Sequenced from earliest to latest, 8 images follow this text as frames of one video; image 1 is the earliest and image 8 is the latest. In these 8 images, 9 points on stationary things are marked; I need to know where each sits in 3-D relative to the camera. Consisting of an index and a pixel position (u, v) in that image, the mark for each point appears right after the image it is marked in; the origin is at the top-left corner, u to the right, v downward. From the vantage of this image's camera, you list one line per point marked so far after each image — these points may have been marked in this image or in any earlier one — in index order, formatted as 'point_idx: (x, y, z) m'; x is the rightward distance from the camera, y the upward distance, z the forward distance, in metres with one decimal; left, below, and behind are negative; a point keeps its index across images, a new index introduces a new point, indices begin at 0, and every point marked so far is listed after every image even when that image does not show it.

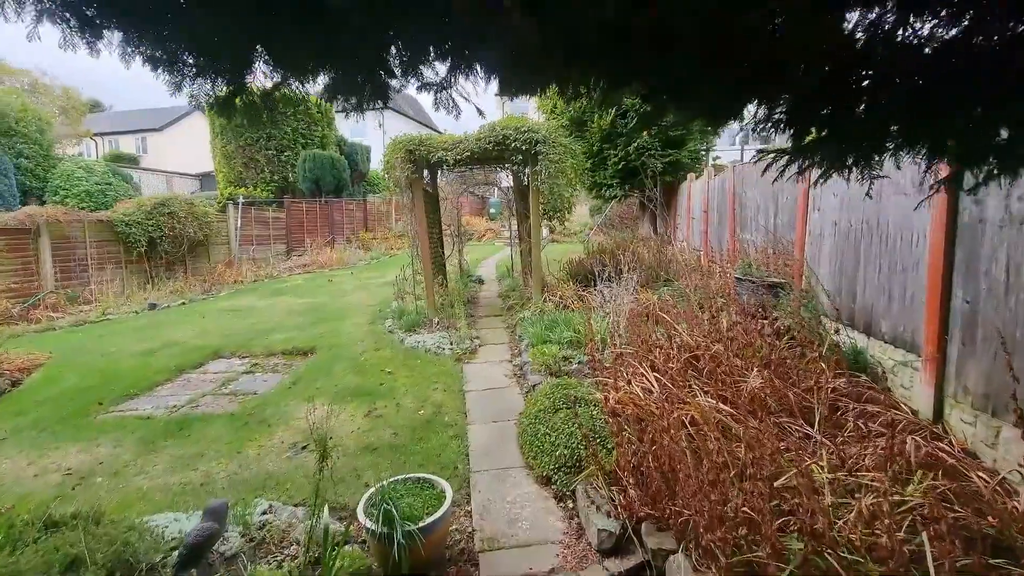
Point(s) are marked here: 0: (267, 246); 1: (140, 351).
0: (-6.4, +1.1, +13.0) m
1: (-4.1, -0.7, +5.5) m
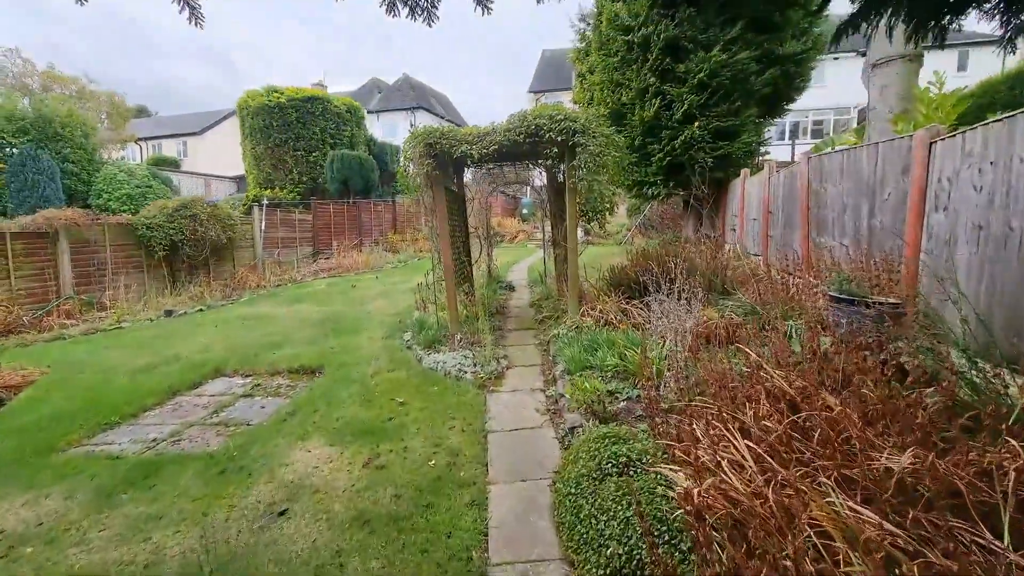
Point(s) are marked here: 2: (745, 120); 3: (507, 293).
0: (-5.6, +1.0, +12.7) m
1: (-3.8, -0.8, +5.1) m
2: (+4.2, +3.0, +8.9) m
3: (-0.1, -0.1, +8.3) m
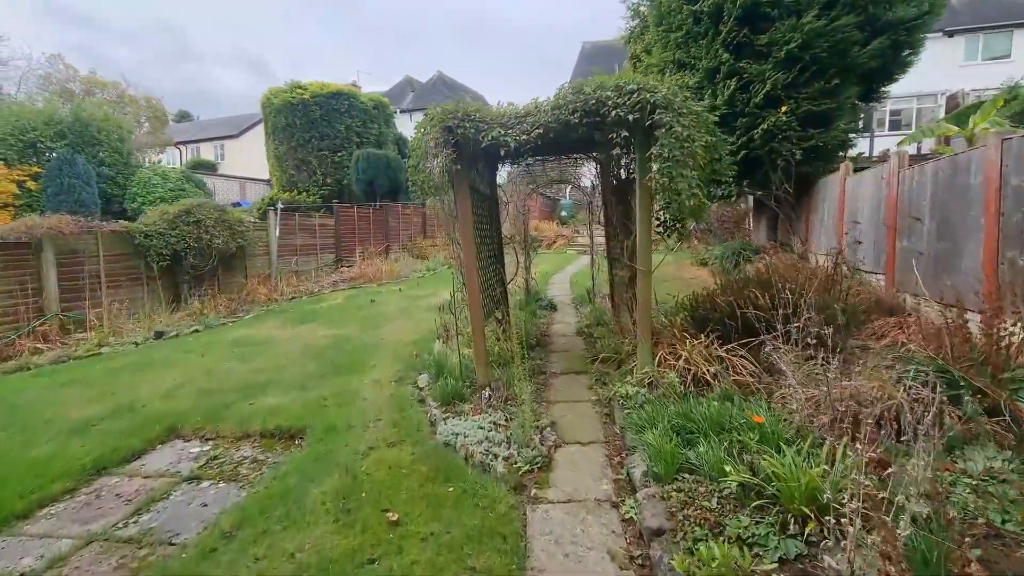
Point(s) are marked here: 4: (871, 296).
0: (-4.6, +0.7, +11.7) m
1: (-3.4, -1.1, +3.9) m
2: (+4.8, +2.7, +7.2) m
3: (+0.5, -0.4, +6.9) m
4: (+3.2, -0.1, +4.4) m
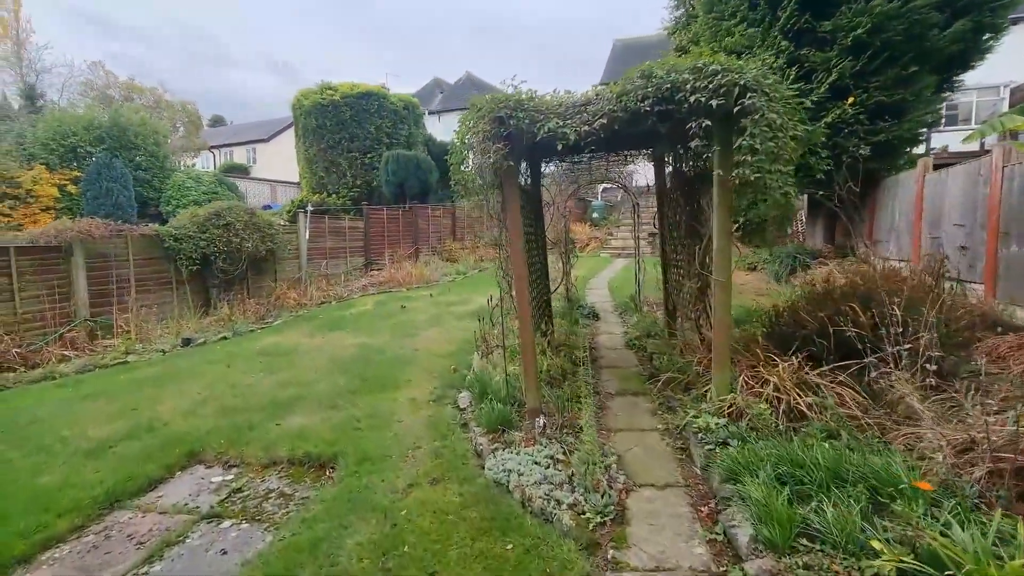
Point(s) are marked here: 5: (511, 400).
0: (-3.9, +0.6, +11.4) m
1: (-3.0, -1.1, +3.6) m
2: (+5.3, +2.6, +6.5) m
3: (+1.0, -0.5, +6.4) m
4: (+3.6, -0.2, +3.8) m
5: (0.0, -0.8, +3.6) m
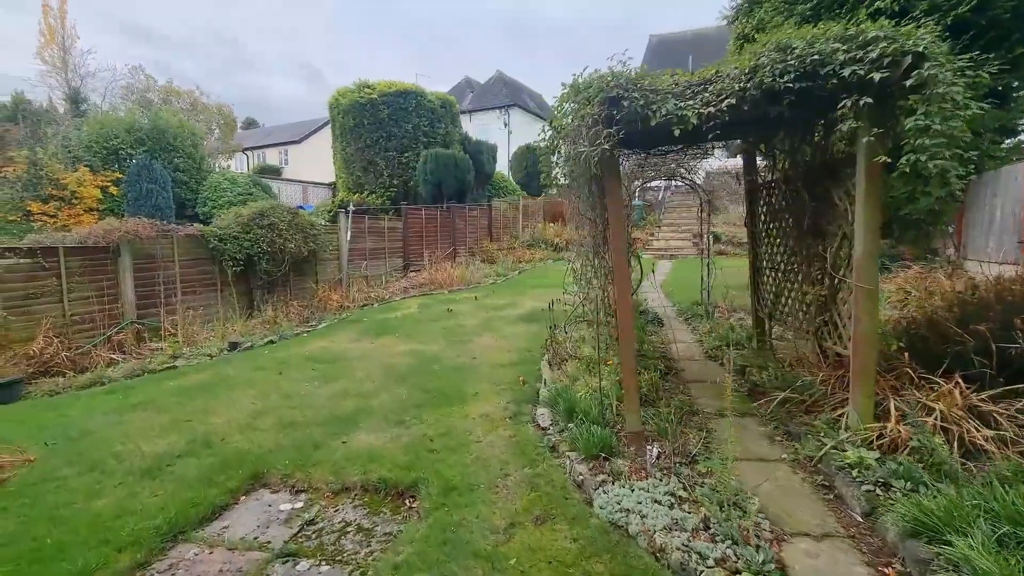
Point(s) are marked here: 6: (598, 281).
0: (-2.9, +0.6, +11.2) m
1: (-2.4, -1.1, +3.4) m
2: (+6.1, +2.5, +5.9) m
3: (+1.8, -0.5, +6.0) m
4: (+4.2, -0.2, +3.2) m
5: (+0.6, -0.9, +3.2) m
6: (+0.7, +0.1, +4.0) m
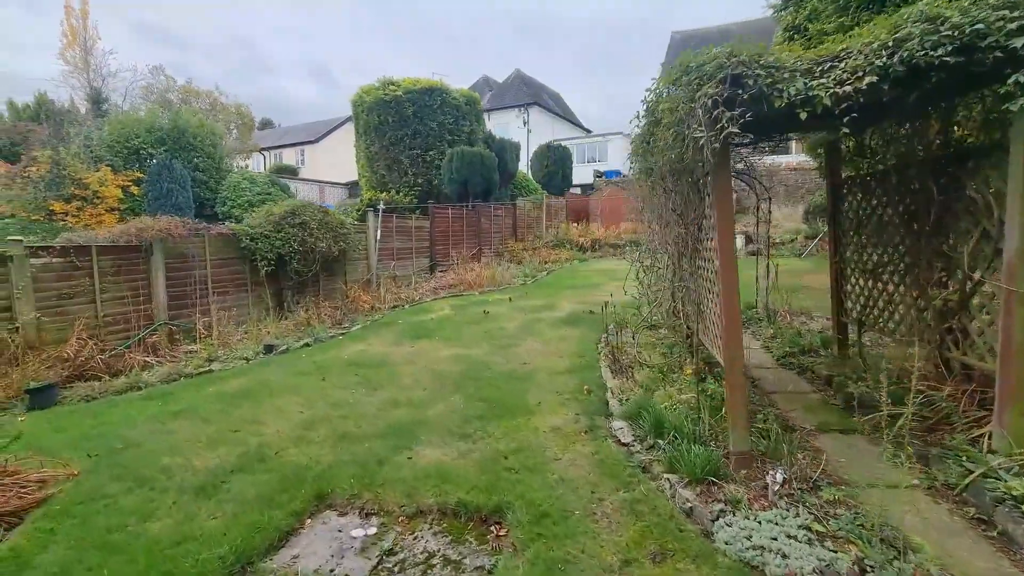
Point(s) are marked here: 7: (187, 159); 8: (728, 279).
0: (-2.2, +0.6, +10.9) m
1: (-1.9, -1.2, +3.1) m
2: (+6.7, +2.4, +5.5) m
3: (+2.3, -0.5, +5.6) m
4: (+4.7, -0.3, +2.9) m
5: (+1.1, -0.9, +2.9) m
6: (+1.3, 0.0, +3.7) m
7: (-9.3, +3.7, +14.3) m
8: (+1.2, +0.1, +2.7) m
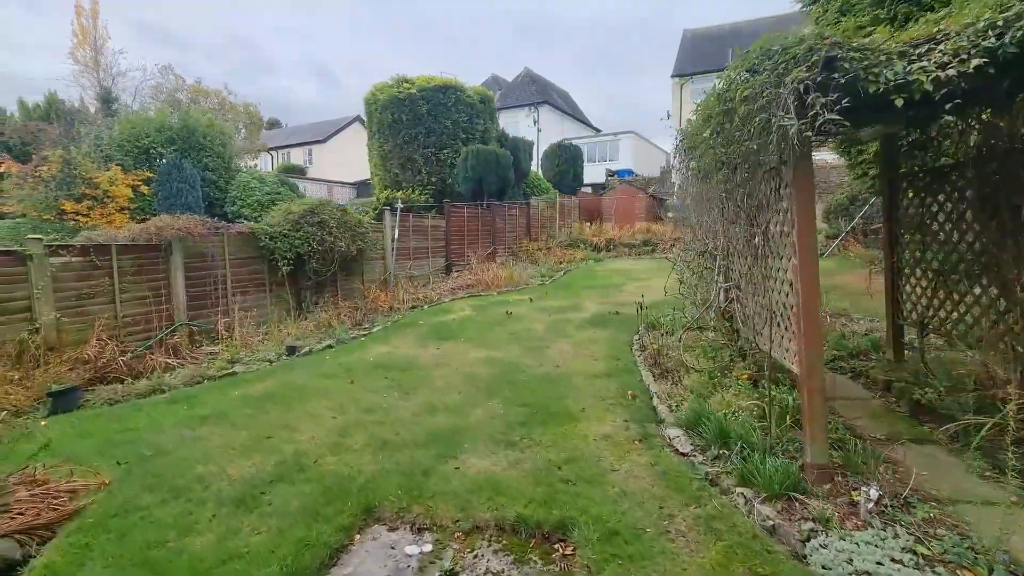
0: (-1.9, +0.6, +10.8) m
1: (-1.6, -1.2, +2.9) m
2: (+7.0, +2.4, +5.3) m
3: (+2.7, -0.5, +5.4) m
4: (+5.0, -0.3, +2.6) m
5: (+1.4, -0.9, +2.7) m
6: (+1.6, 0.0, +3.5) m
7: (-8.9, +3.7, +14.2) m
8: (+1.5, 0.0, +2.5) m
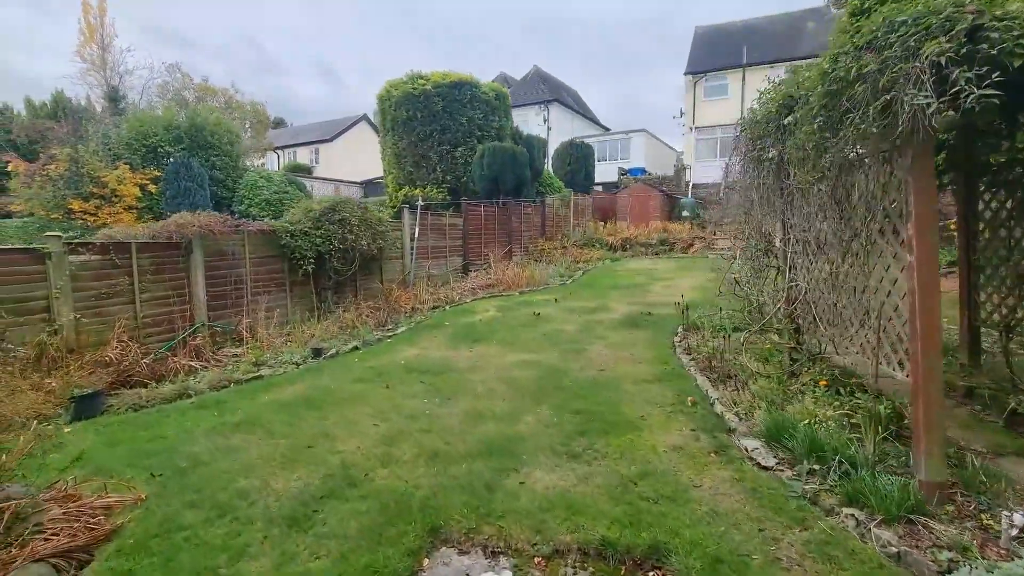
0: (-1.4, +0.6, +10.5) m
1: (-1.2, -1.2, +2.7) m
2: (+7.4, +2.4, +5.0) m
3: (+3.1, -0.5, +5.2) m
4: (+5.4, -0.3, +2.4) m
5: (+1.8, -0.9, +2.5) m
6: (+2.0, 0.0, +3.3) m
7: (-8.4, +3.7, +14.0) m
8: (+1.9, +0.1, +2.2) m
